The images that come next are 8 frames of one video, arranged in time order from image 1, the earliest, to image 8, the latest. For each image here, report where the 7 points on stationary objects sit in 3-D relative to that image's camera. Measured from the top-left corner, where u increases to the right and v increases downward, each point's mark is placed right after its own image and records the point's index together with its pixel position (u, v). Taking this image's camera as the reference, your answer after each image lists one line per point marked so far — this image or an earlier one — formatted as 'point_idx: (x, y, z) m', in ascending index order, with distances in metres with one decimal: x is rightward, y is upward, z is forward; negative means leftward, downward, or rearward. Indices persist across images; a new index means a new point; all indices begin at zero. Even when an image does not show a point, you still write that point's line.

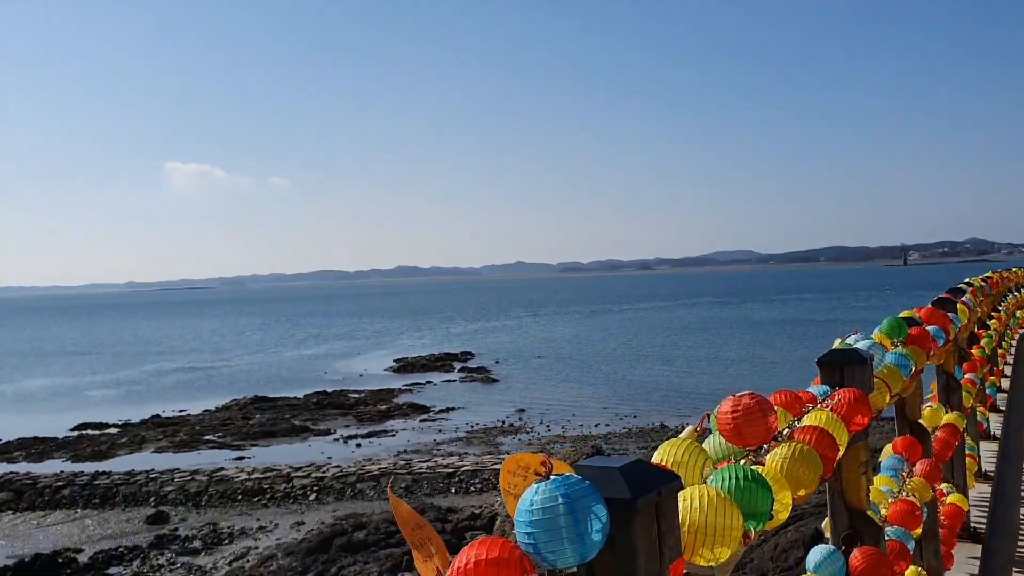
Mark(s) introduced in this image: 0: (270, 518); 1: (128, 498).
0: (-4.1, -3.9, +14.6) m
1: (-6.9, -3.8, +15.7) m
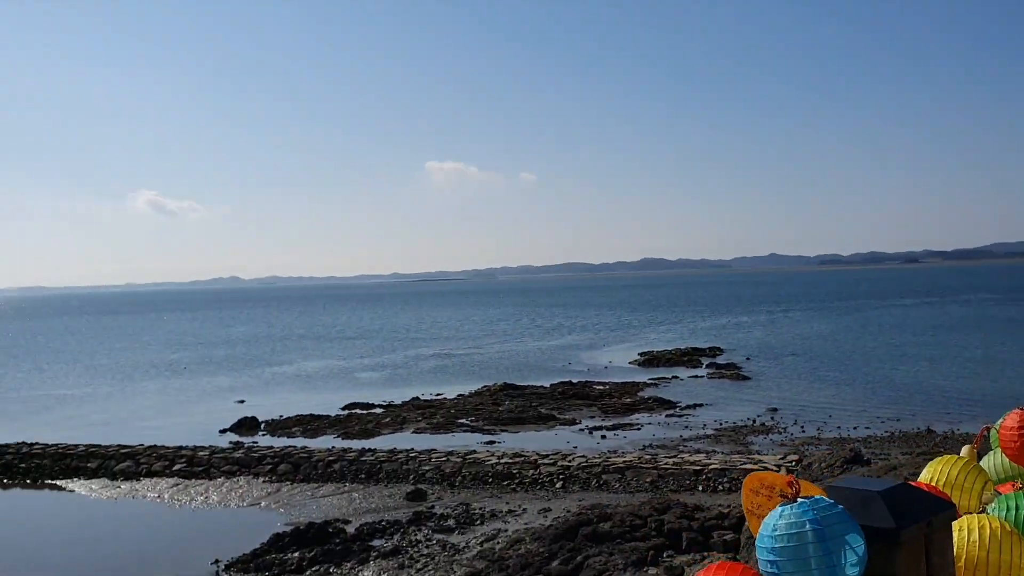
0: (+0.2, -3.8, +15.1) m
1: (-2.2, -3.7, +17.0) m
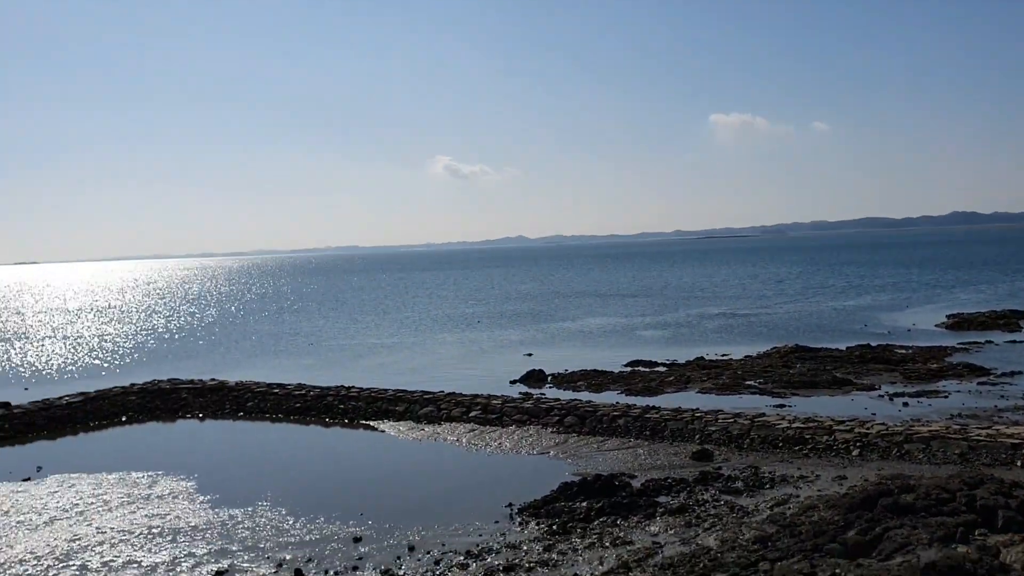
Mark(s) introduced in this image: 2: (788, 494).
0: (+5.1, -3.0, +14.3) m
1: (+3.3, -2.8, +16.8) m
2: (+4.3, -3.2, +13.2) m
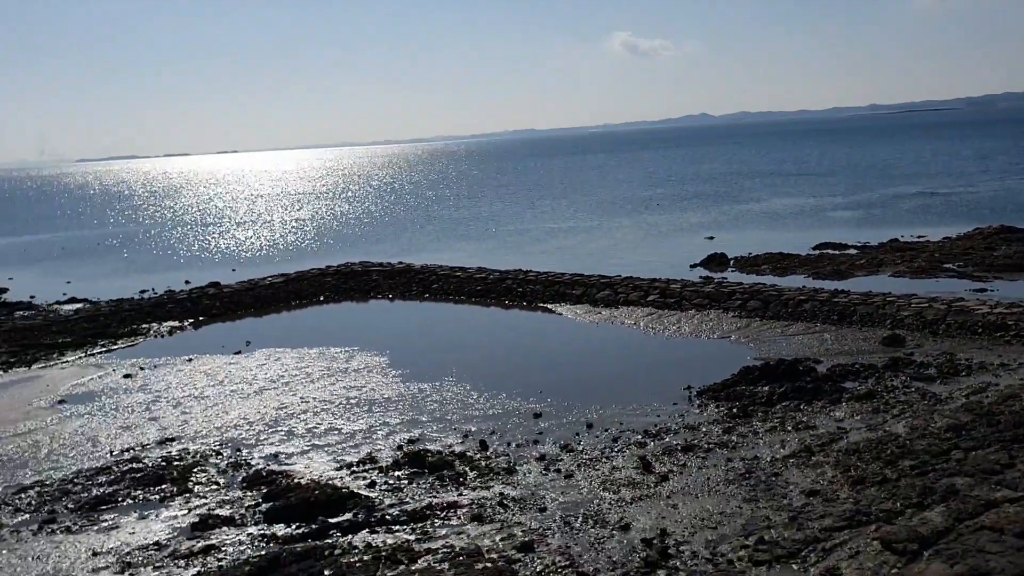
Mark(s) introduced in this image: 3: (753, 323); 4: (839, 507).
0: (+7.9, -1.1, +13.5) m
1: (+6.6, -0.5, +16.1) m
2: (+7.0, -1.4, +12.5) m
3: (+4.7, -0.7, +16.8) m
4: (+4.0, -2.7, +10.3) m
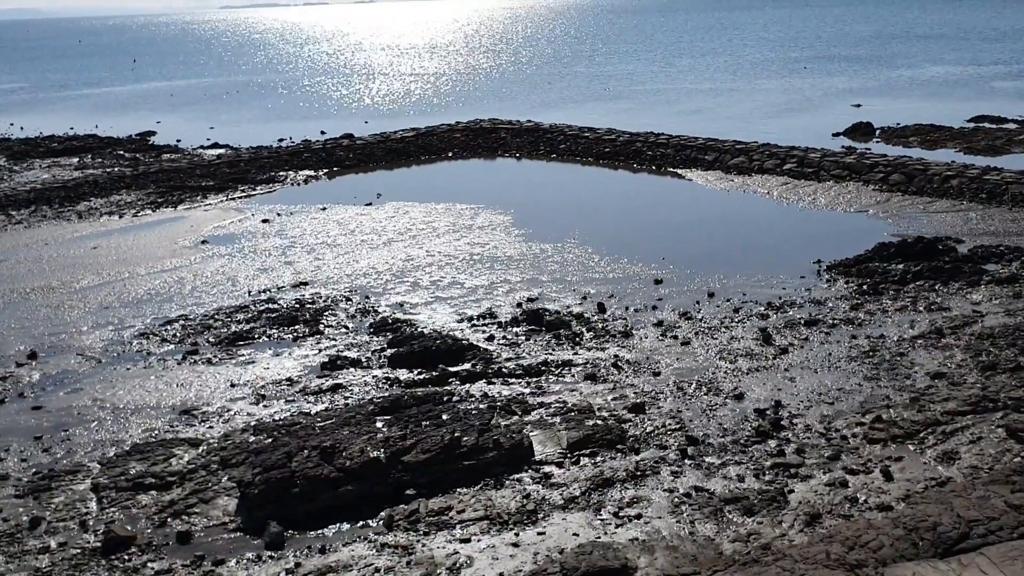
0: (+9.7, +0.6, +12.5) m
1: (+8.8, +1.6, +15.2) m
2: (+8.7, +0.2, +11.7) m
3: (+6.9, +1.6, +16.1) m
4: (+5.4, -1.2, +10.0) m
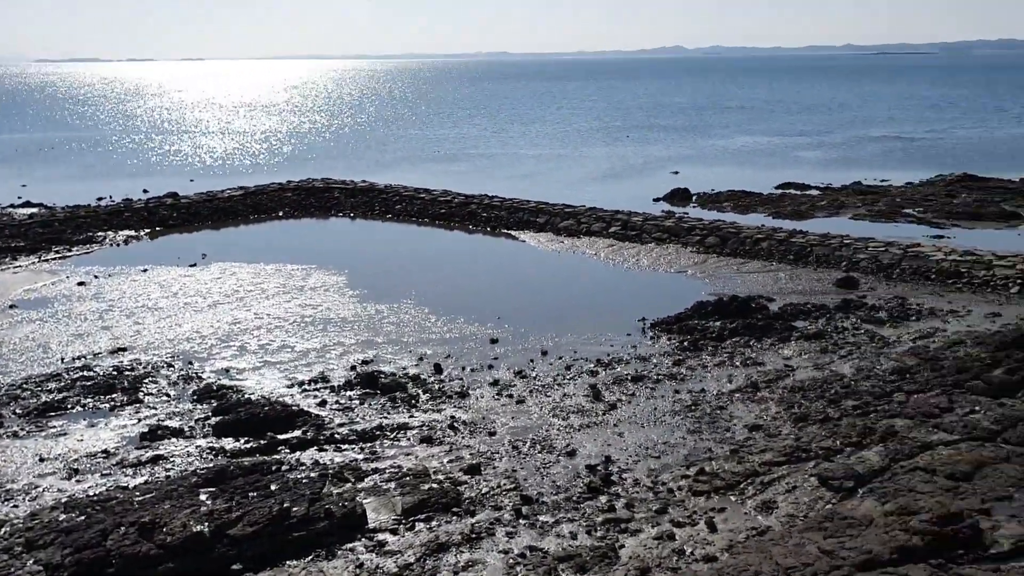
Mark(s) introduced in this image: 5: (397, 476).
0: (+7.3, -0.2, +13.6) m
1: (+5.9, +0.6, +16.2) m
2: (+6.4, -0.6, +12.7) m
3: (+4.0, +0.6, +16.9) m
4: (+3.3, -1.9, +10.5) m
5: (-1.4, -2.2, +10.2) m
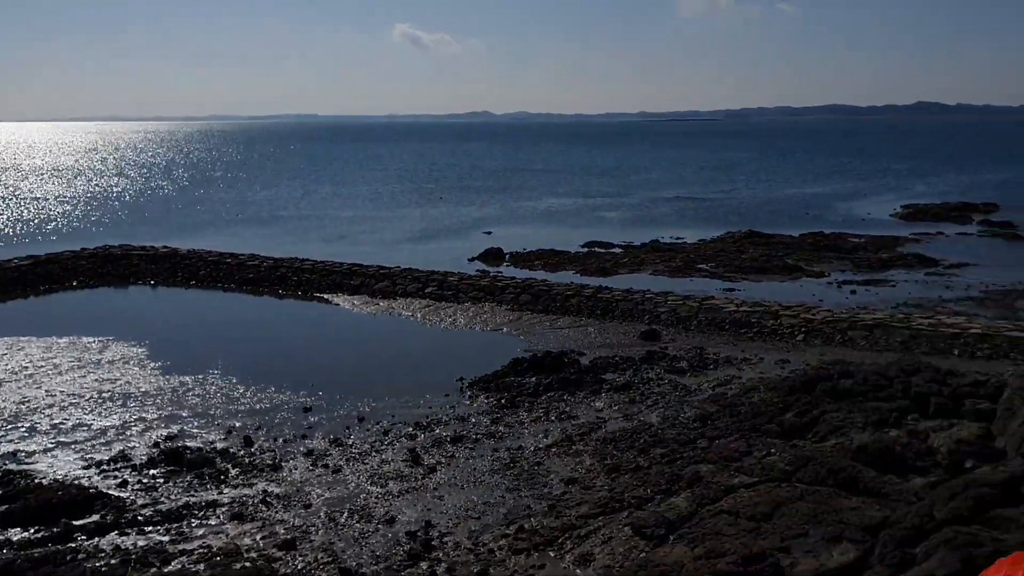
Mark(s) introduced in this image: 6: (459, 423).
0: (+4.3, -1.1, +14.7) m
1: (+2.4, -0.5, +17.0) m
2: (+3.6, -1.4, +13.5) m
3: (+0.4, -0.6, +17.3) m
4: (+1.0, -2.6, +10.8) m
5: (-3.5, -3.1, +9.5) m
6: (-0.7, -2.0, +12.7) m
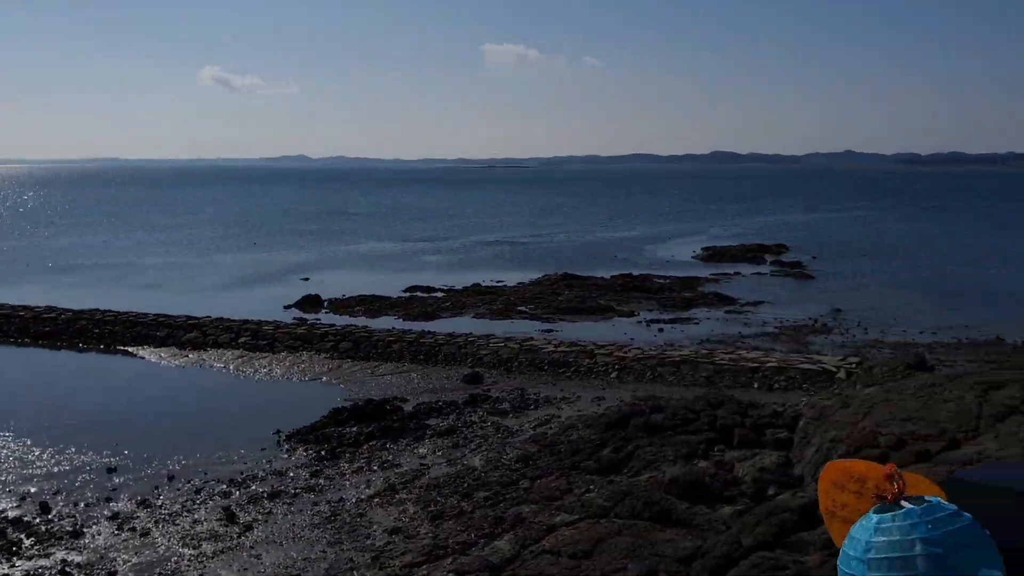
0: (+1.2, -1.8, +15.2) m
1: (-1.1, -1.4, +17.2) m
2: (+0.7, -2.1, +14.0) m
3: (-3.1, -1.5, +17.1) m
4: (-1.2, -3.2, +10.7) m
5: (-5.4, -3.6, +8.6) m
6: (-3.3, -2.7, +12.2) m
